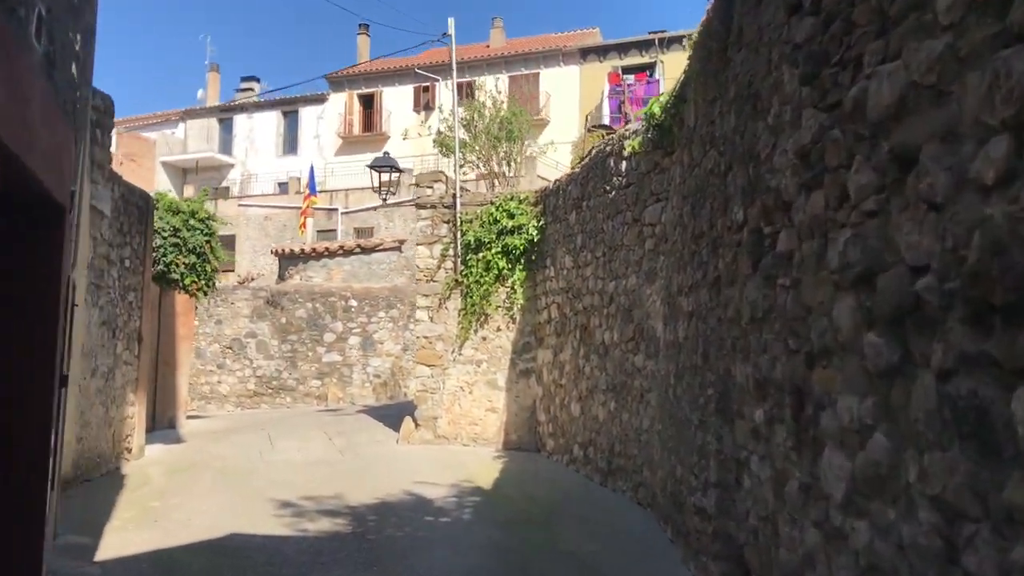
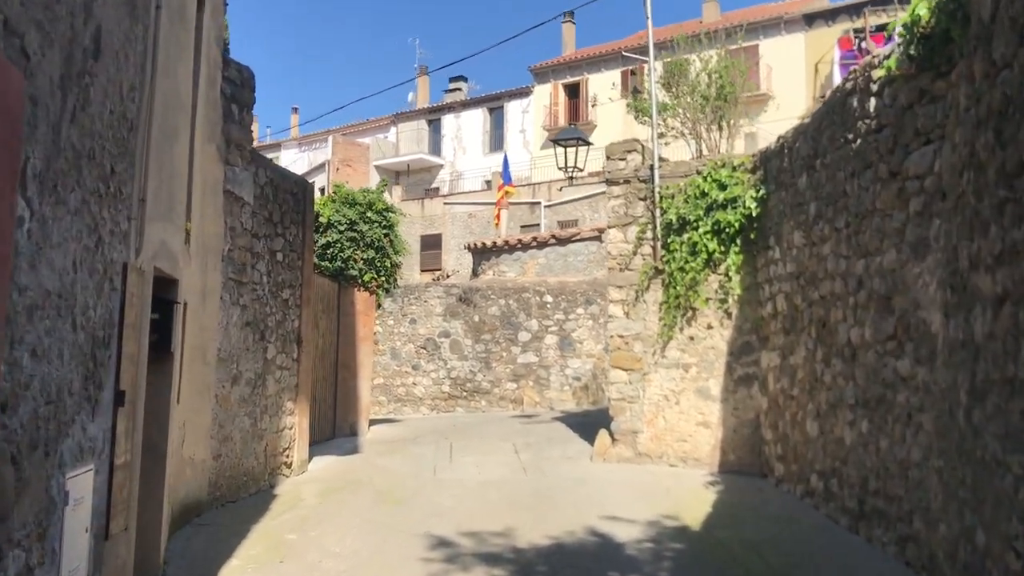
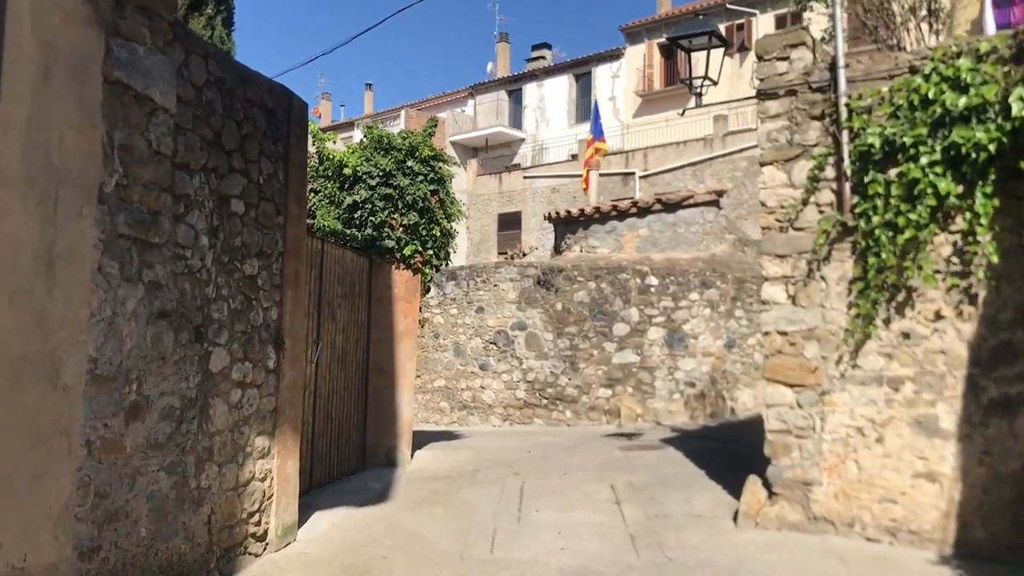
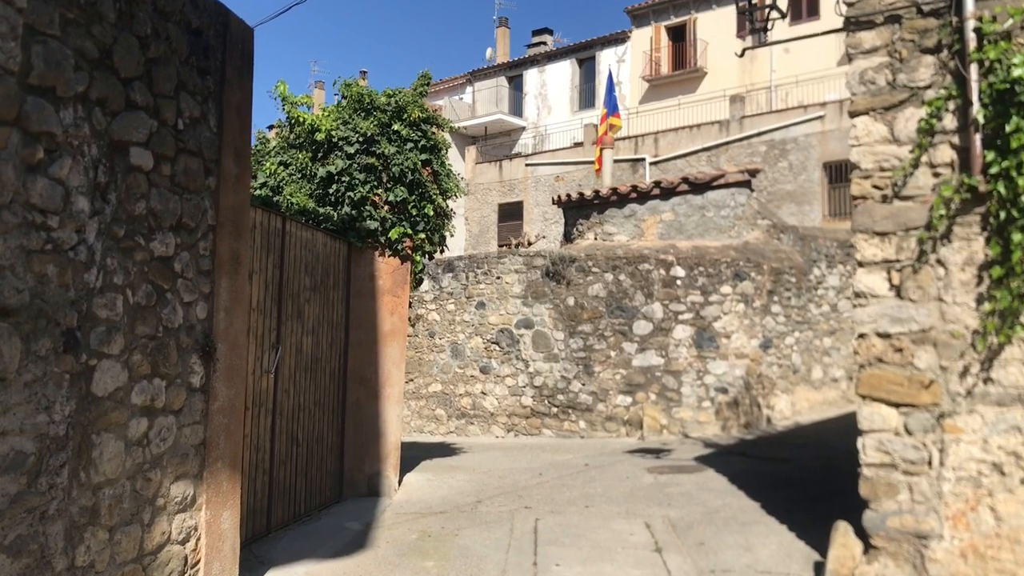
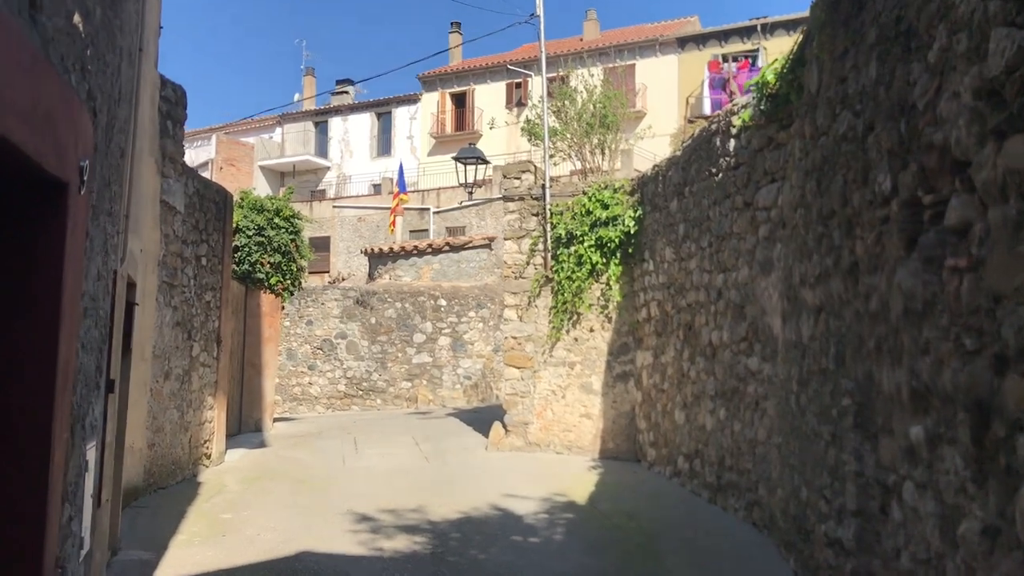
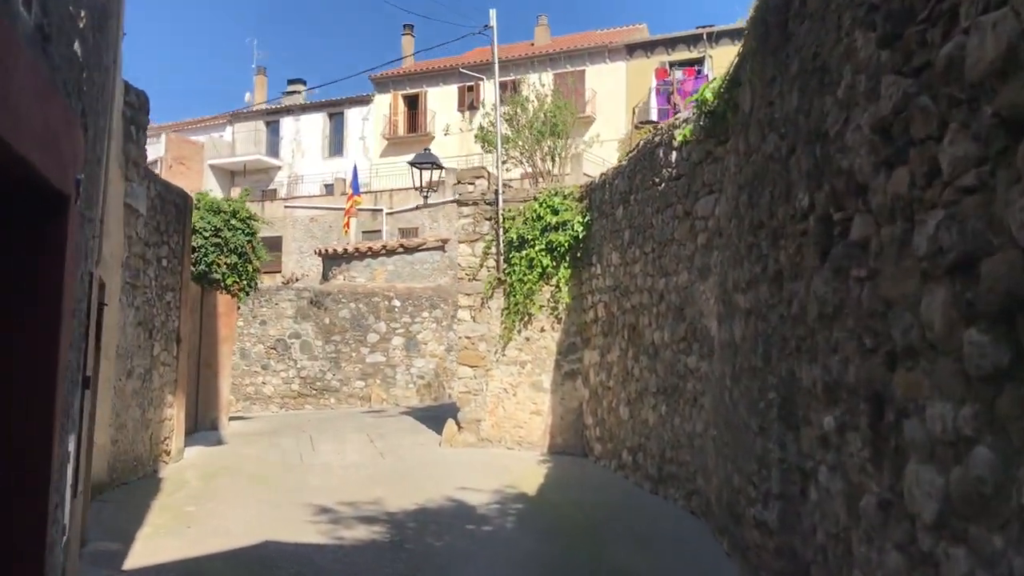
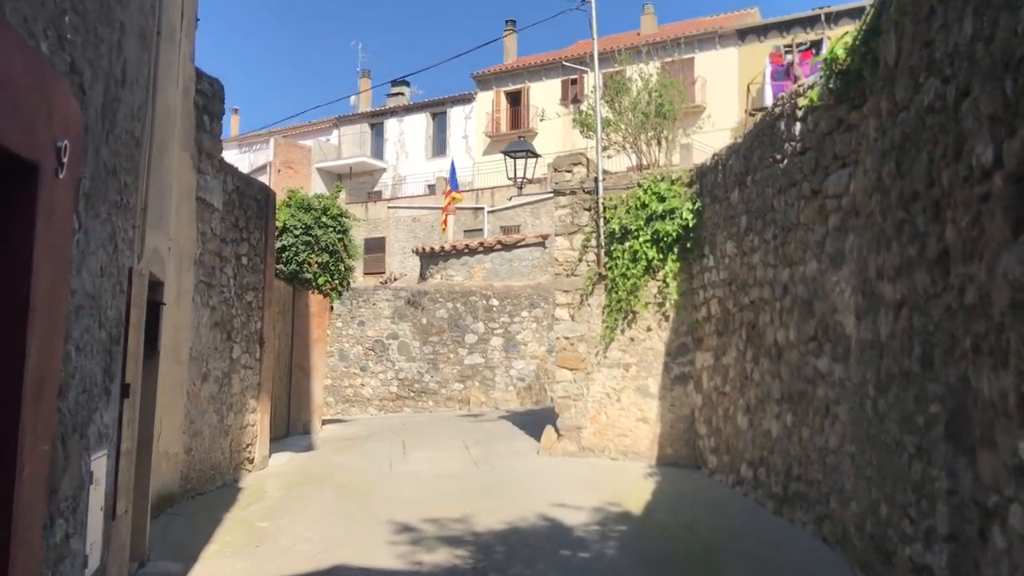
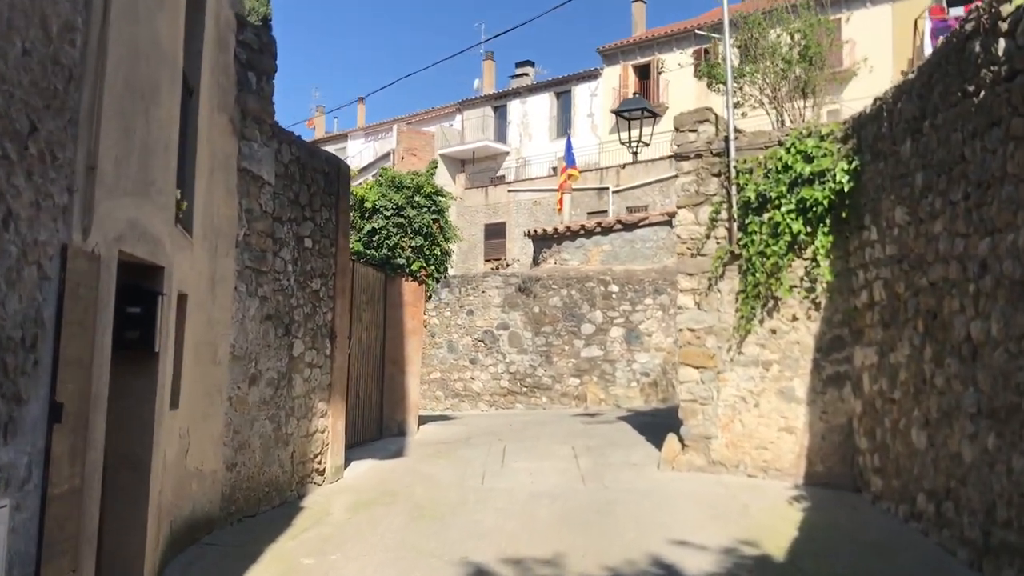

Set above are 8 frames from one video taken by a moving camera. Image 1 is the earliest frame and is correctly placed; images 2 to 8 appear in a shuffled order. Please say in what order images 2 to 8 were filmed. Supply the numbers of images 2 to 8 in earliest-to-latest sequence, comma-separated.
6, 5, 7, 2, 8, 3, 4
